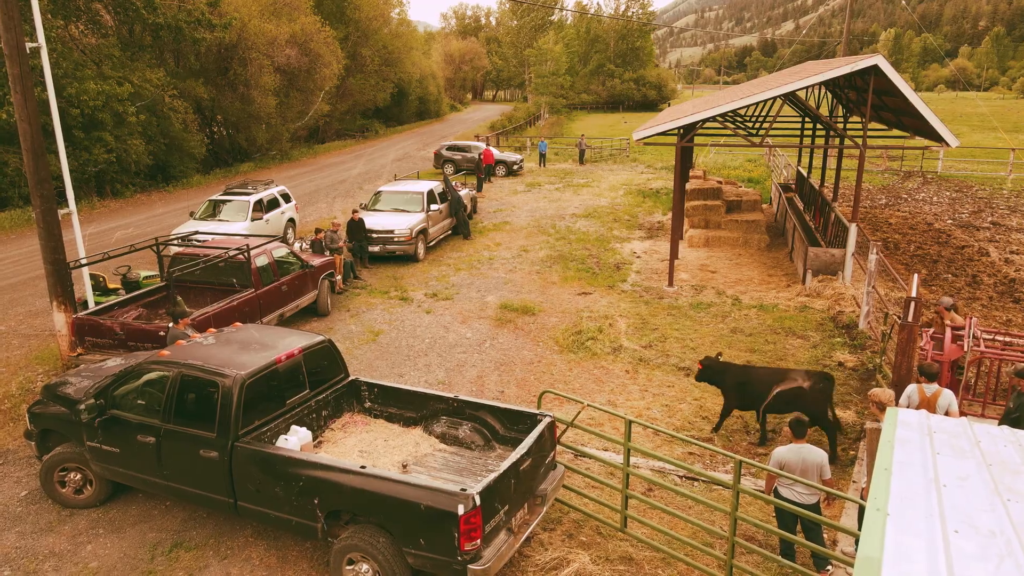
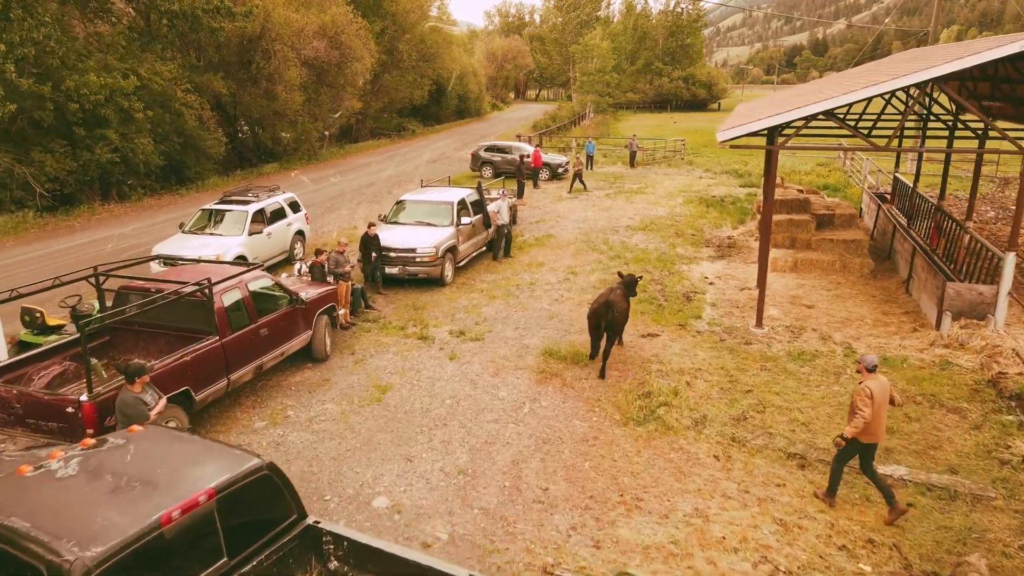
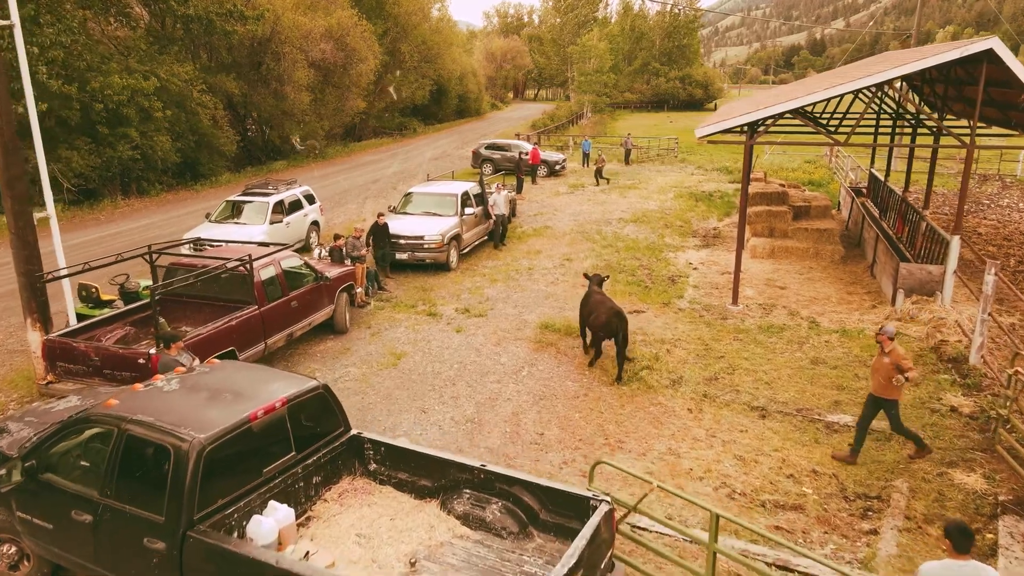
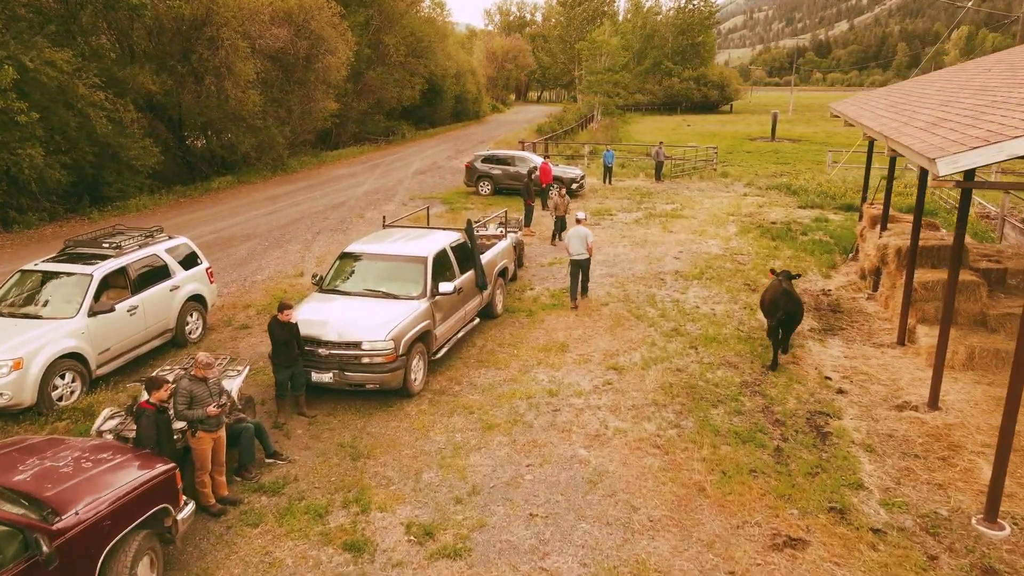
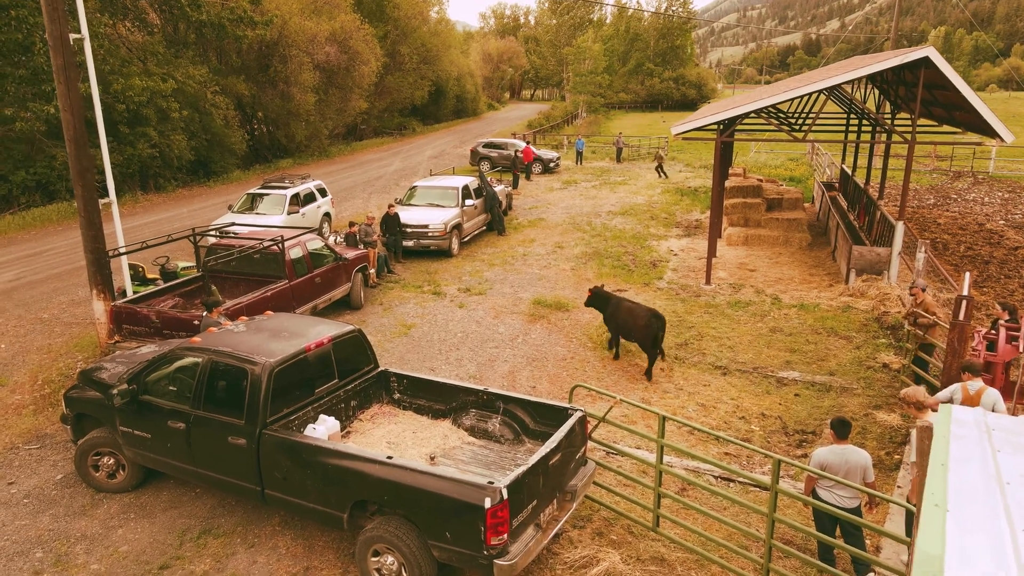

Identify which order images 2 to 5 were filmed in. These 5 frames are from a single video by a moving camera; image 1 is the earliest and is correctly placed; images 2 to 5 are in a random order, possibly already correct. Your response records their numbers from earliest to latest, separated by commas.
5, 3, 2, 4
